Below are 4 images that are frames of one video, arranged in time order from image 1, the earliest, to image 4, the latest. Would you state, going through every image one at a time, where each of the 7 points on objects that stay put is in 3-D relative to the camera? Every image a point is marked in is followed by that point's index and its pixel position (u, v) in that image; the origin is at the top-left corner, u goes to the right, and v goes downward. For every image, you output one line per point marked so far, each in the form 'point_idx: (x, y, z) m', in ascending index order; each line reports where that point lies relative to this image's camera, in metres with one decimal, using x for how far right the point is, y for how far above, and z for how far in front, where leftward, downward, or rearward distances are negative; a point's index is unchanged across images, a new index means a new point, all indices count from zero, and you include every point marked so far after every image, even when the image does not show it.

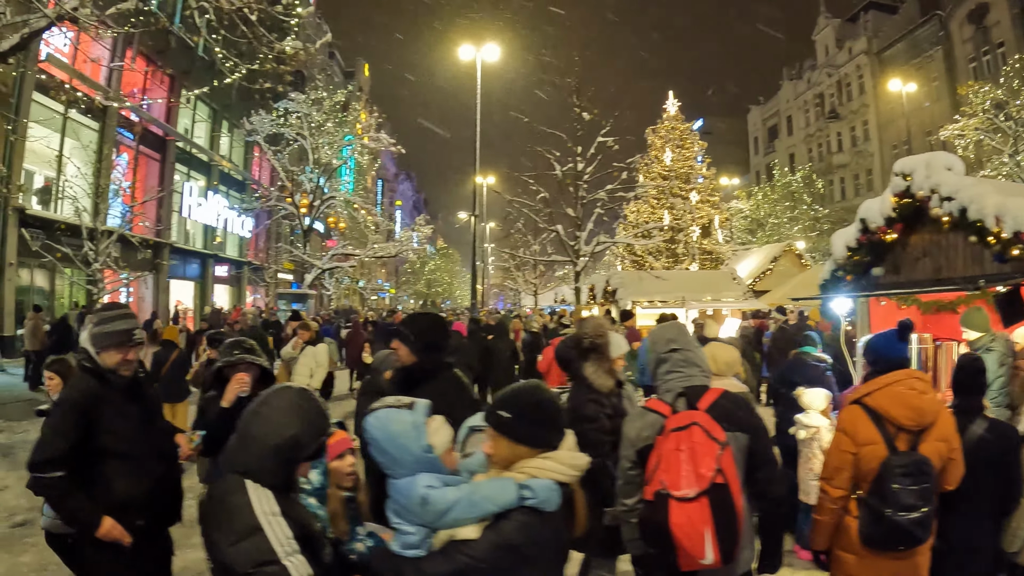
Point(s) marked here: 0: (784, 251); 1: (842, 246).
0: (+8.5, +1.2, +18.5) m
1: (+3.8, +0.5, +6.7) m
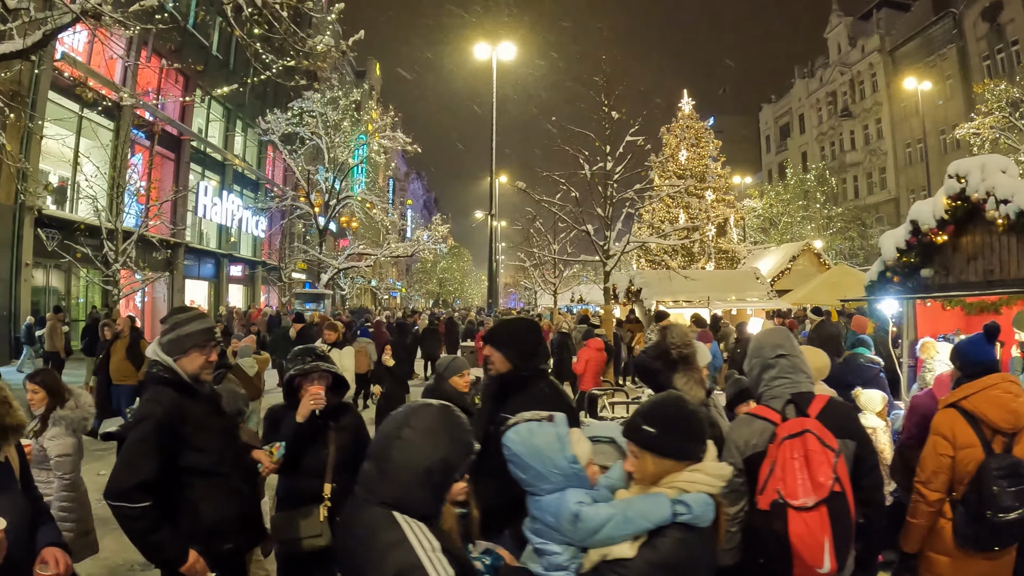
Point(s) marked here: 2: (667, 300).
0: (+9.1, +1.2, +18.3) m
1: (+4.3, +0.5, +6.6) m
2: (+3.3, -0.3, +12.5) m
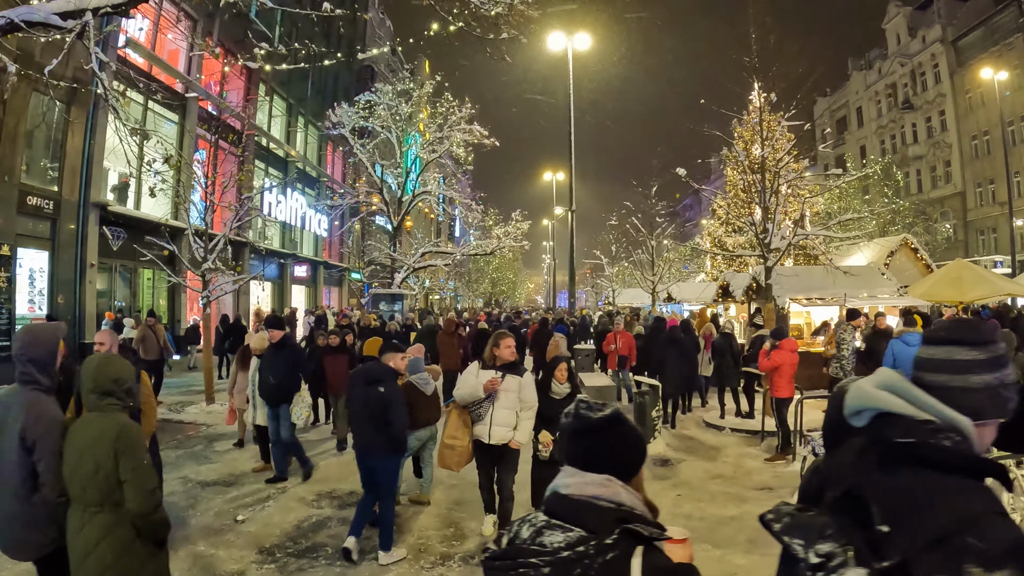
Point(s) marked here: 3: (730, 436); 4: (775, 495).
0: (+11.7, +1.3, +17.6) m
1: (+6.7, +0.5, +6.0) m
2: (+5.8, -0.2, +11.9) m
3: (+3.0, -2.1, +8.1) m
4: (+2.6, -2.1, +5.8) m
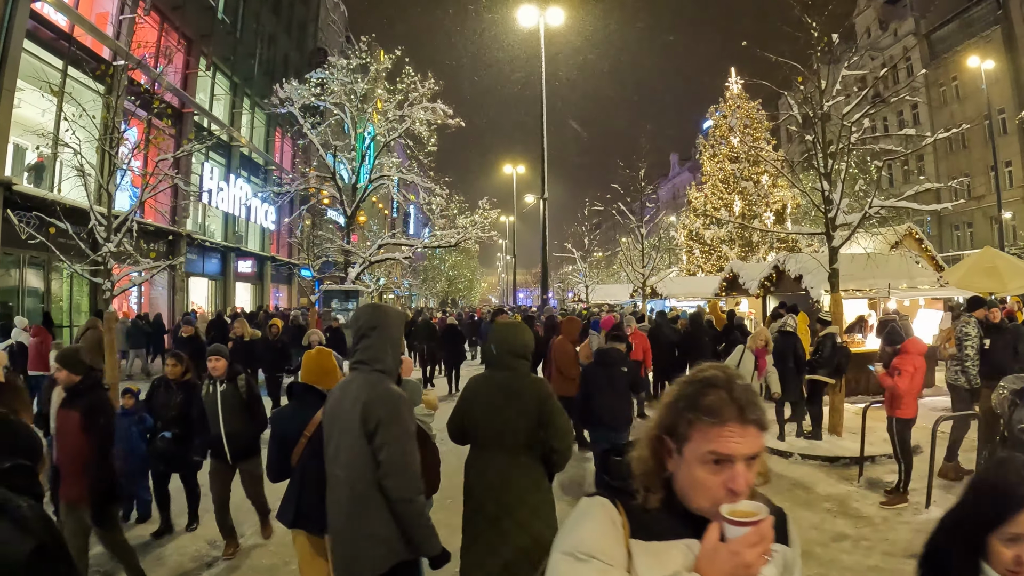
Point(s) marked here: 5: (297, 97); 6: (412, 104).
0: (+11.1, +1.5, +16.5) m
1: (+7.0, +0.7, +4.5) m
2: (+5.7, 0.0, +10.3) m
3: (+3.2, -1.9, +6.3) m
4: (+2.9, -1.9, +4.0) m
5: (-6.7, +6.0, +18.4) m
6: (-3.2, +6.2, +19.6) m
